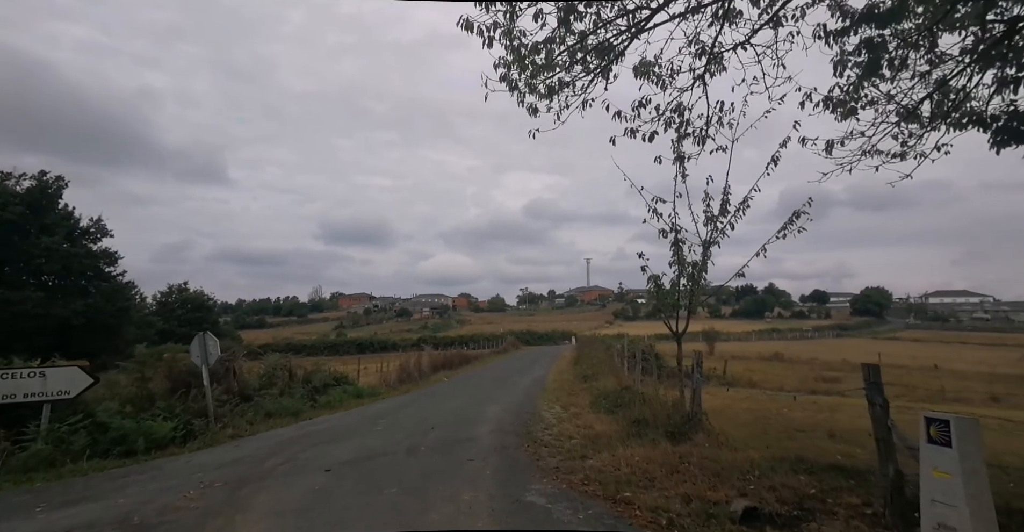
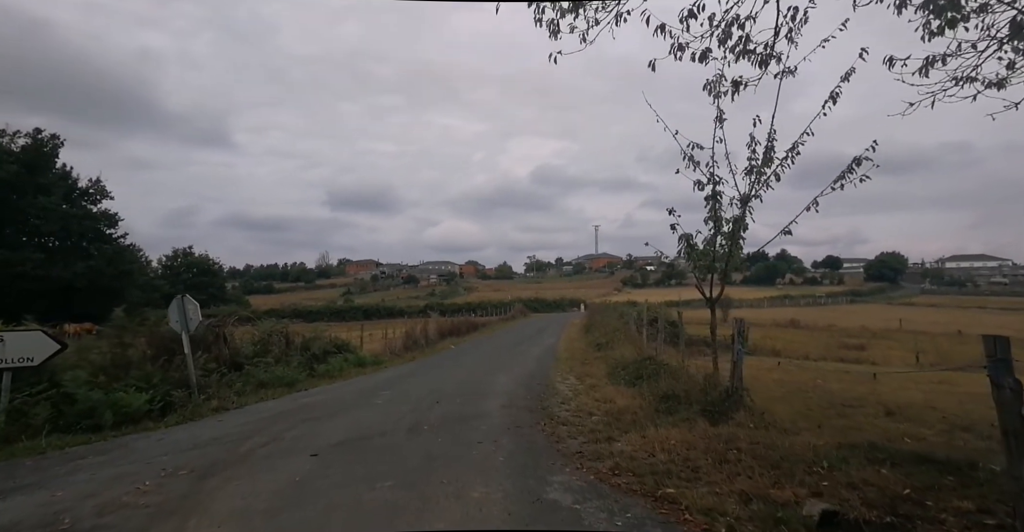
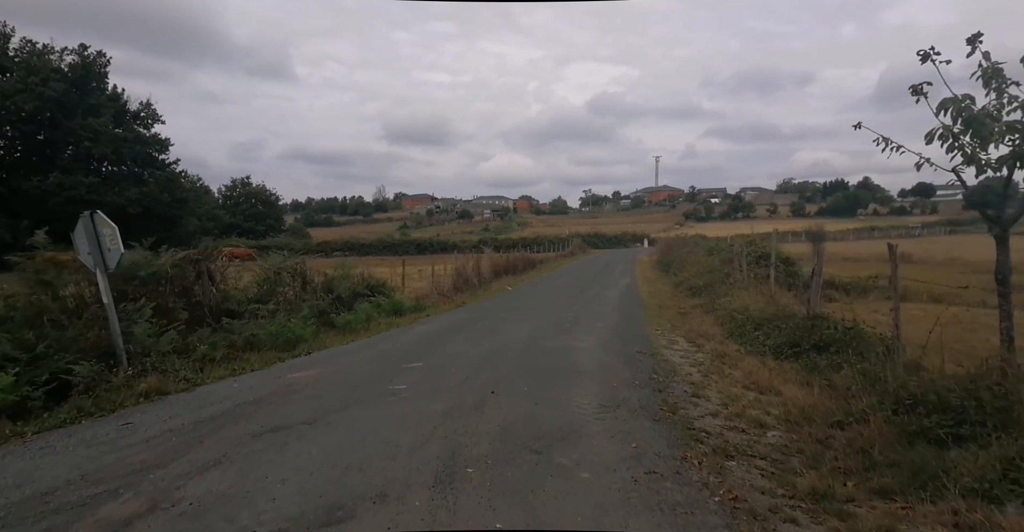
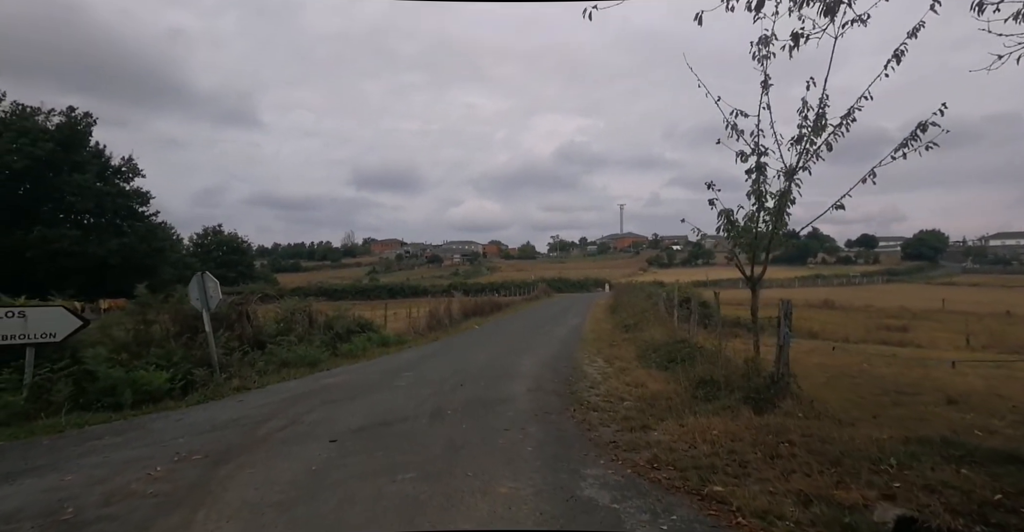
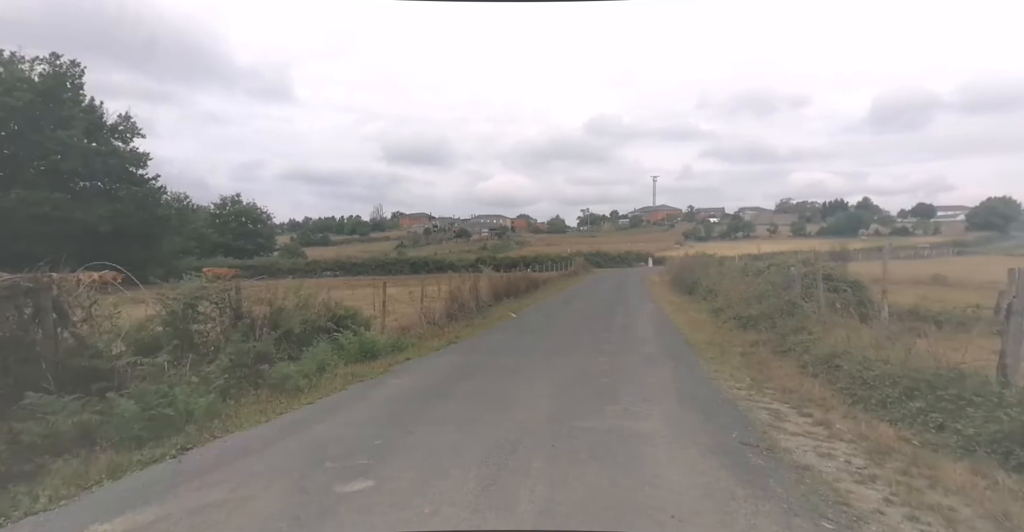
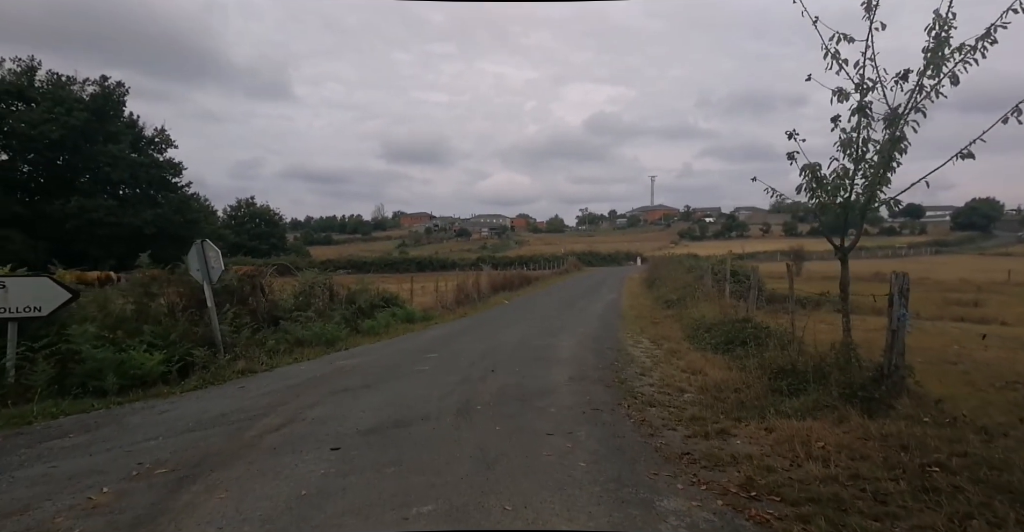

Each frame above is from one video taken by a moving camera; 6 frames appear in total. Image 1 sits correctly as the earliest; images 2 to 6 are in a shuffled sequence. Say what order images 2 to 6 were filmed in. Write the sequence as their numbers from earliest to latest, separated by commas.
2, 4, 6, 3, 5
